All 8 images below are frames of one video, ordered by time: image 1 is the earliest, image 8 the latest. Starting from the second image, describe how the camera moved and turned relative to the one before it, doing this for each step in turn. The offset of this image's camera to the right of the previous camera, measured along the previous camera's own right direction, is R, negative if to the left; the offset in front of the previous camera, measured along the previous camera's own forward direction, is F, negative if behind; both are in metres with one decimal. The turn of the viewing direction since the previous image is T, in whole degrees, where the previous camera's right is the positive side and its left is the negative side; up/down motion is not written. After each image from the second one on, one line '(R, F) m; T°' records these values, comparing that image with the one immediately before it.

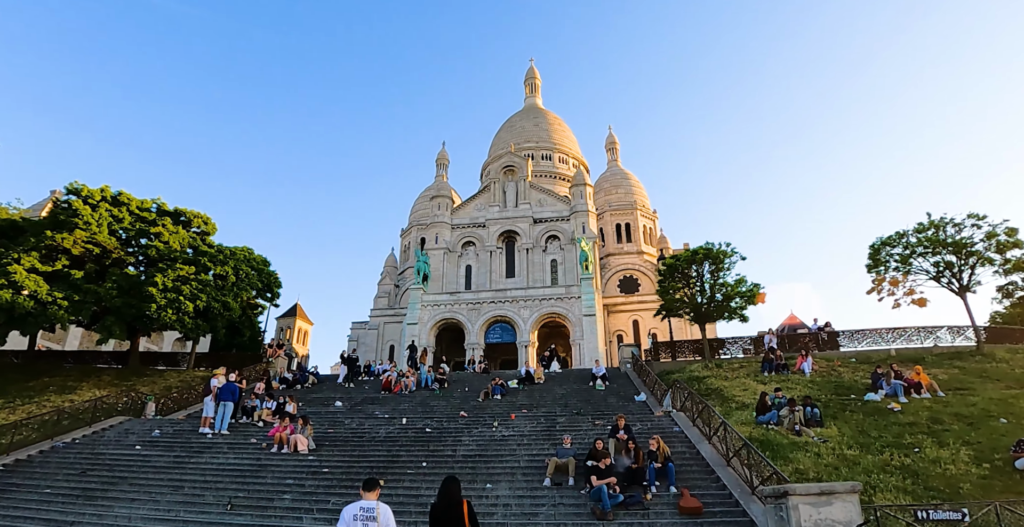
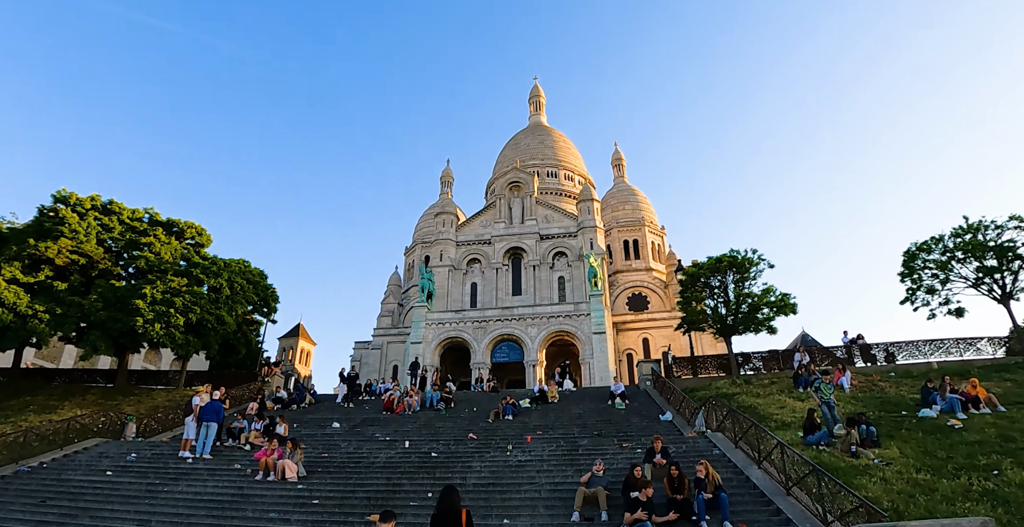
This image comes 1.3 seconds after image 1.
(-0.3, +1.4) m; 0°
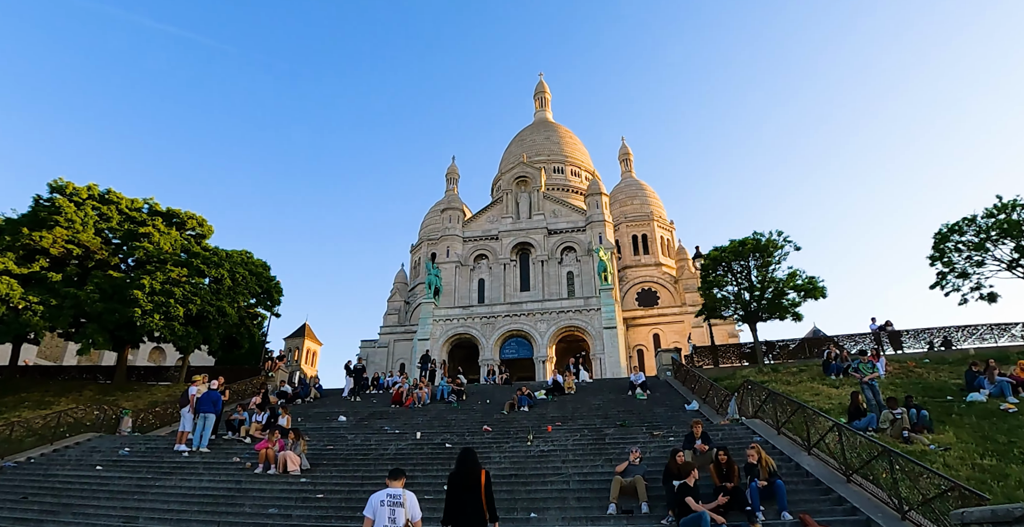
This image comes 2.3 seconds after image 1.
(-0.3, +0.9) m; -1°
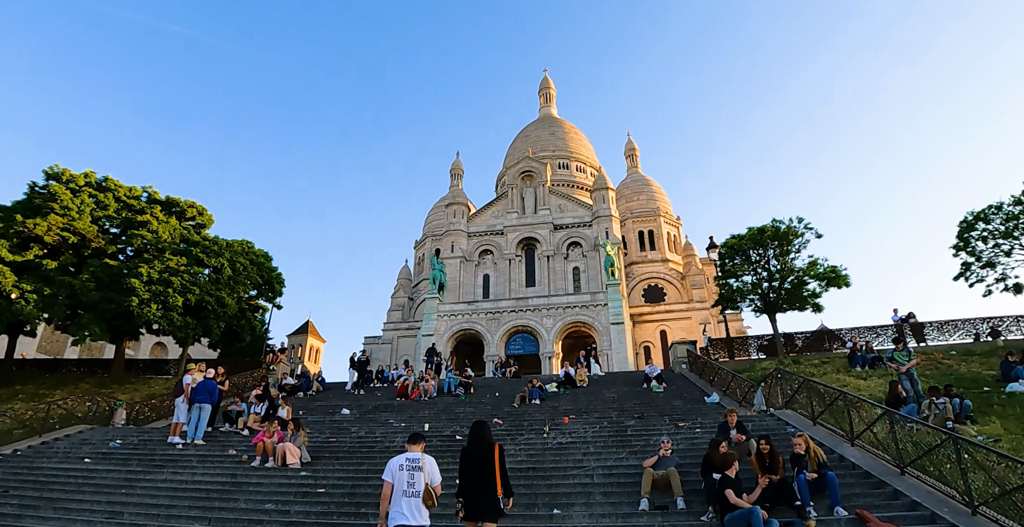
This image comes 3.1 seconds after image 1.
(-0.2, +0.7) m; 0°
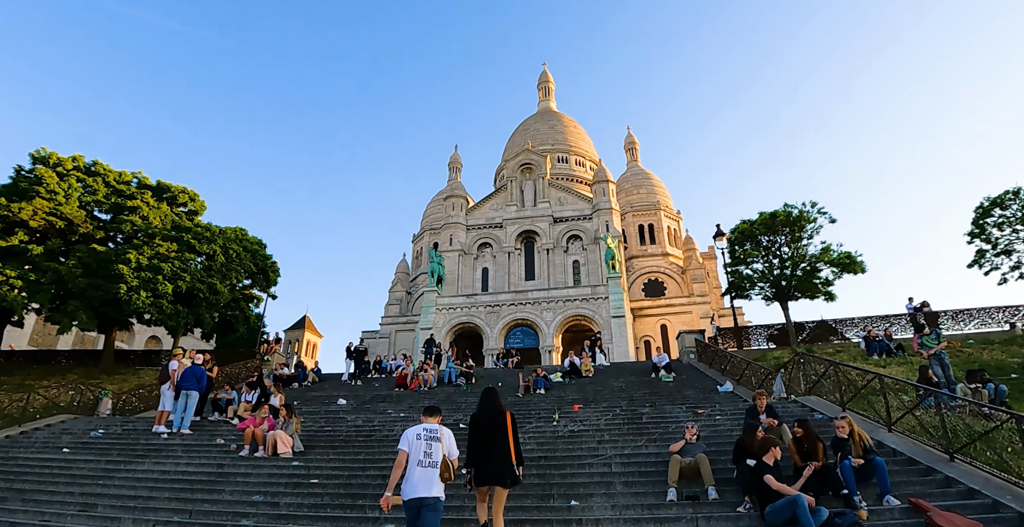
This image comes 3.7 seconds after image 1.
(-0.2, +0.7) m; 0°
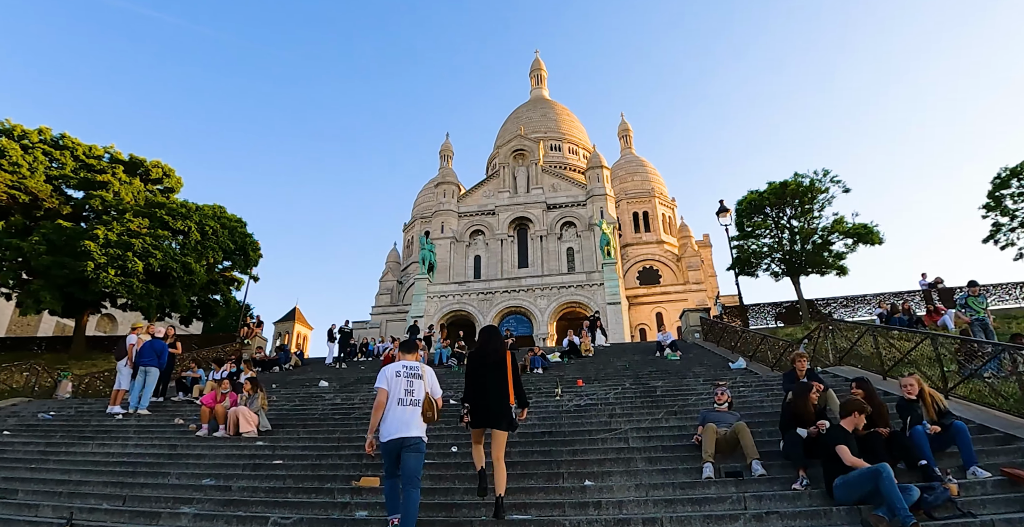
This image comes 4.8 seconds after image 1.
(-0.1, +1.1) m; +1°
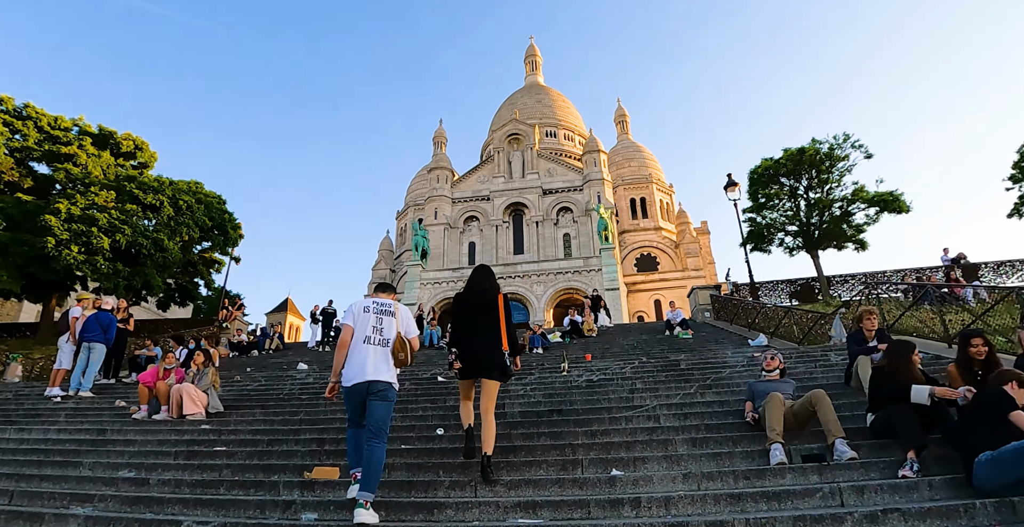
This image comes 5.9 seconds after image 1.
(-0.1, +1.3) m; +1°
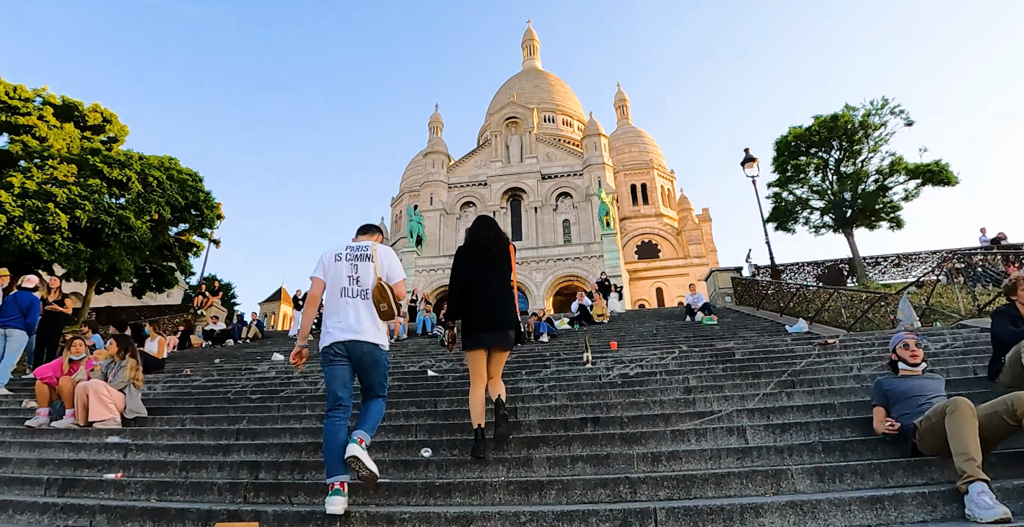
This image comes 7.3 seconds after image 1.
(-0.1, +1.5) m; 0°
